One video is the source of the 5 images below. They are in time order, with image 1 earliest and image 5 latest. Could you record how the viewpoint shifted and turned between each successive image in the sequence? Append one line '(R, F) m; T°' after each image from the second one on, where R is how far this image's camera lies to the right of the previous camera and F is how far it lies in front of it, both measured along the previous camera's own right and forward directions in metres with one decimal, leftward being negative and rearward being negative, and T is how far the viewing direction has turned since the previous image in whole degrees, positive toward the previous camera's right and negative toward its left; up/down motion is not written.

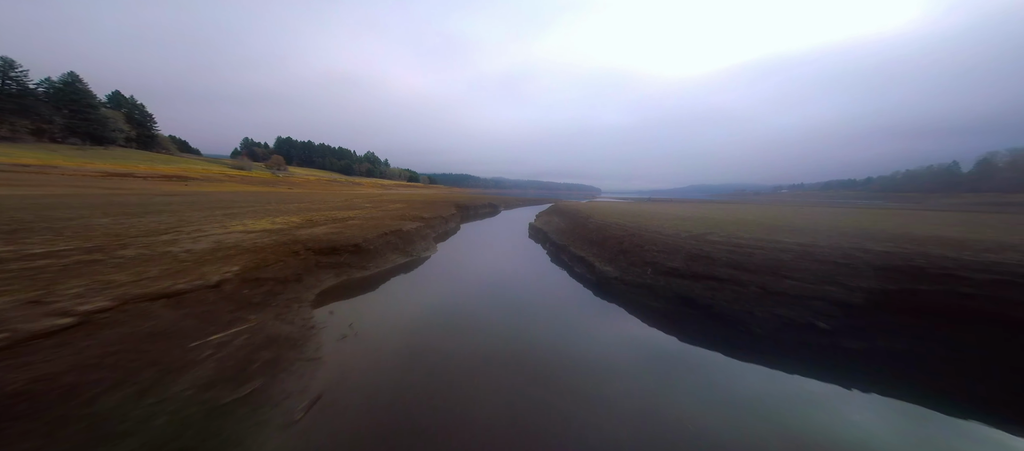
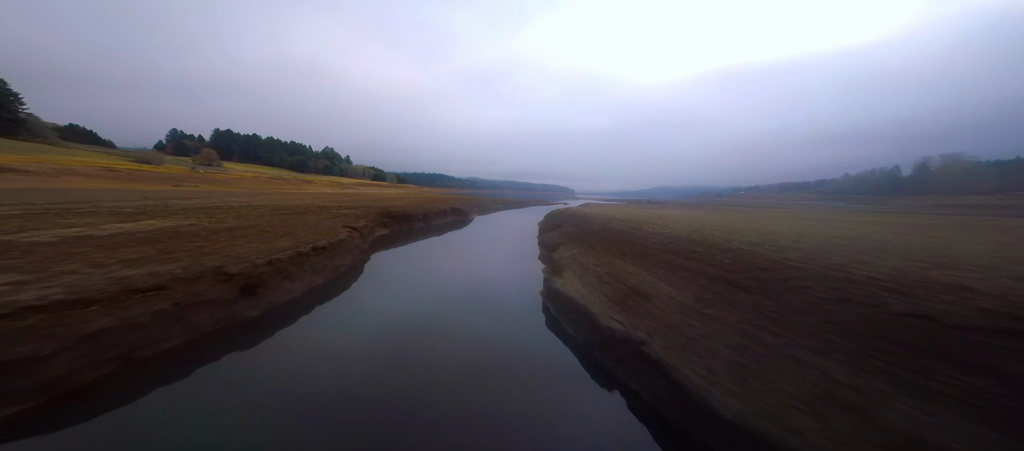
(0.0, +4.2) m; +4°
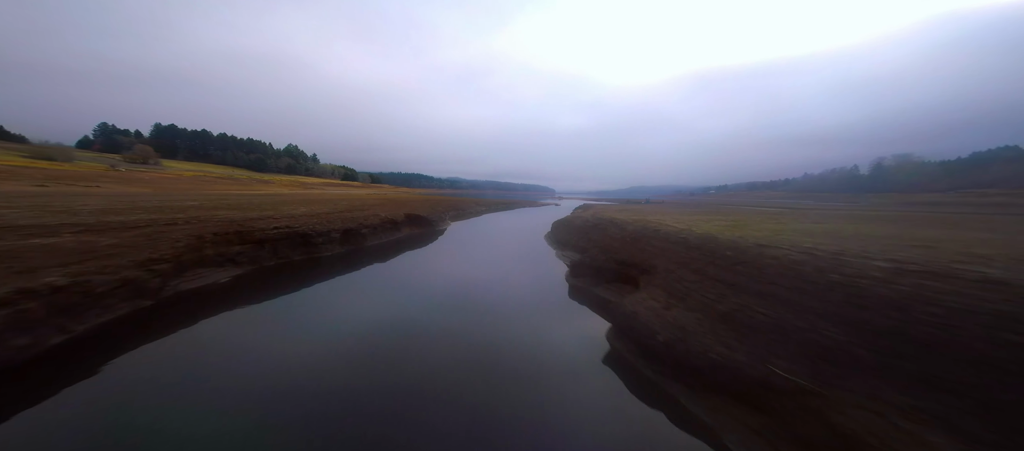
(-0.2, +2.7) m; +4°
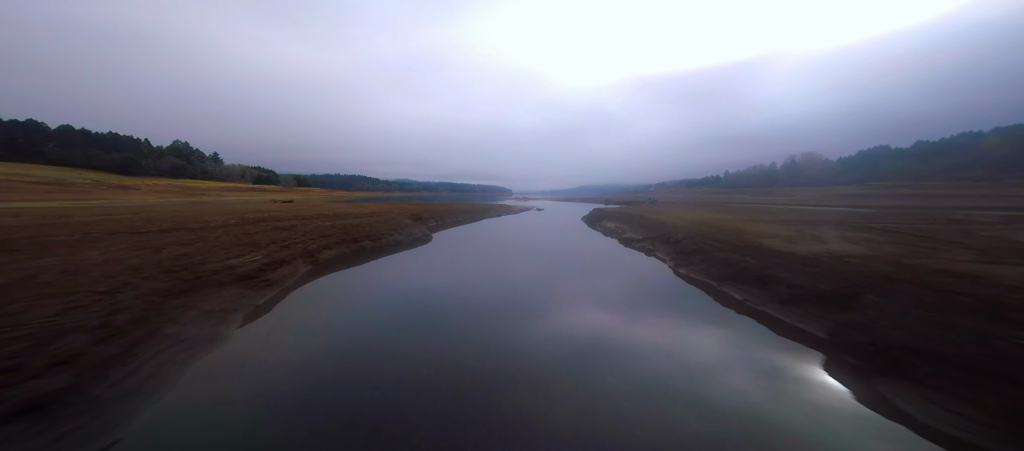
(-0.3, +5.5) m; +9°
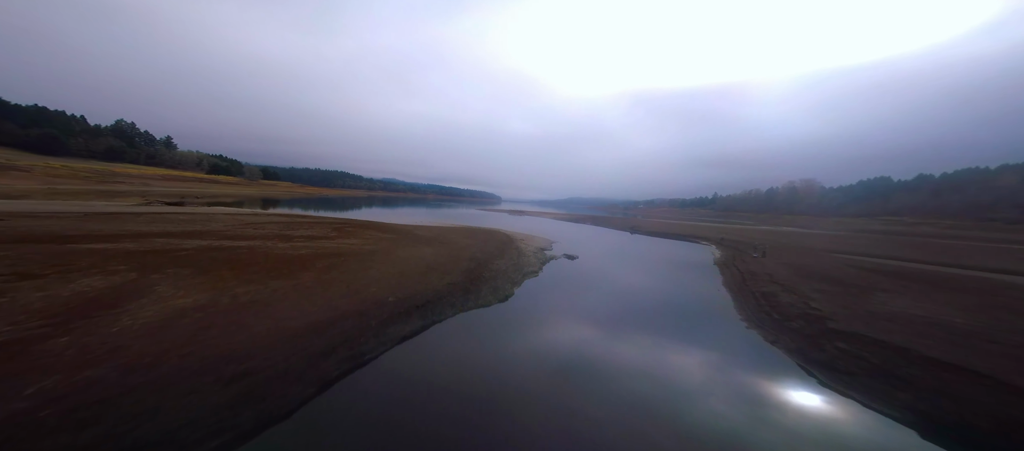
(-0.4, +5.8) m; +3°
